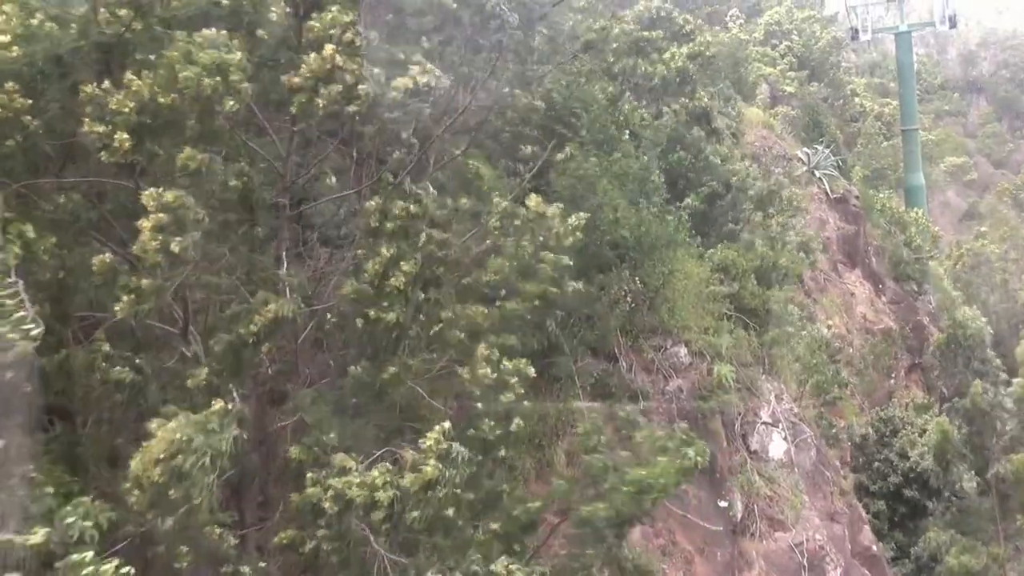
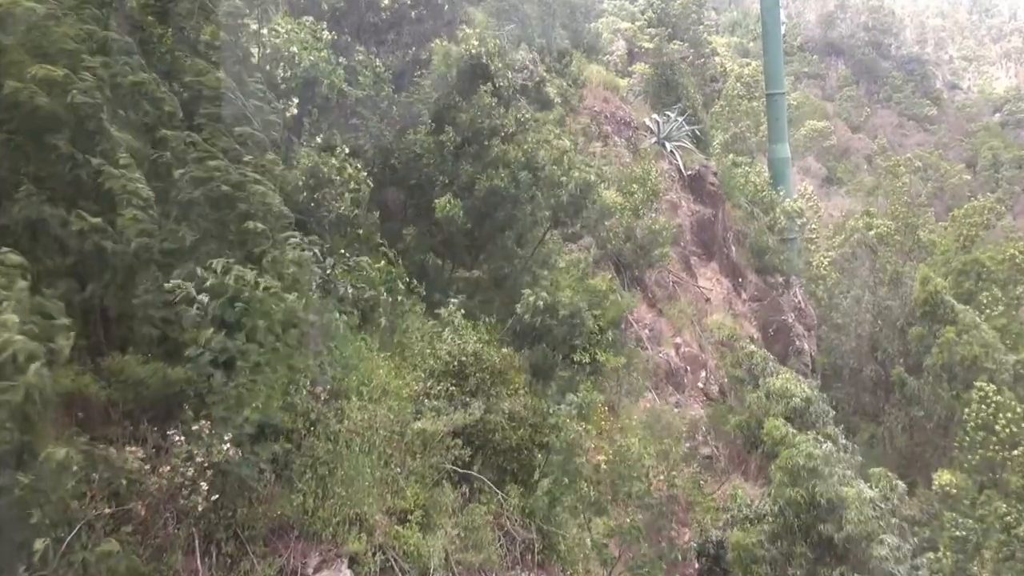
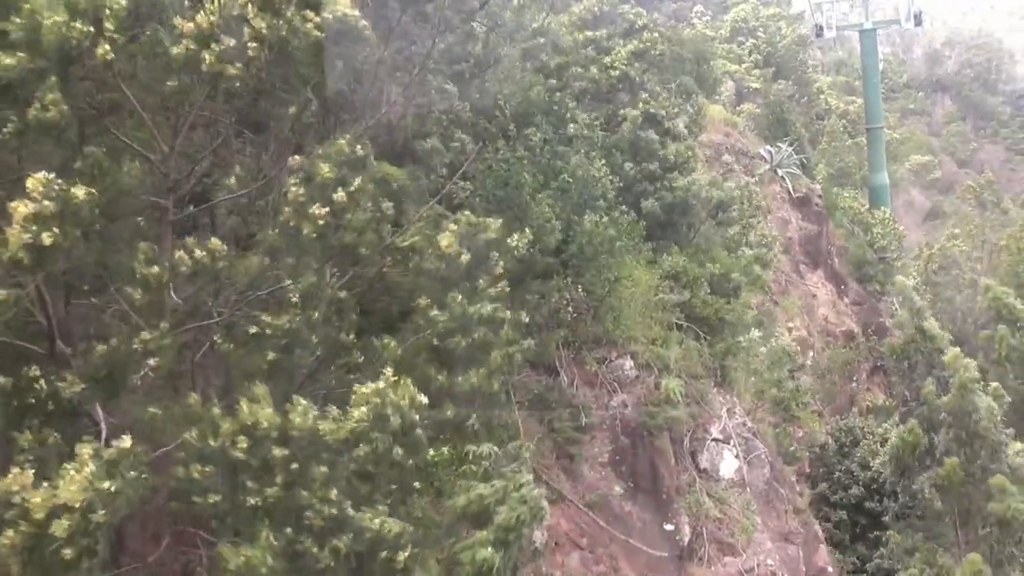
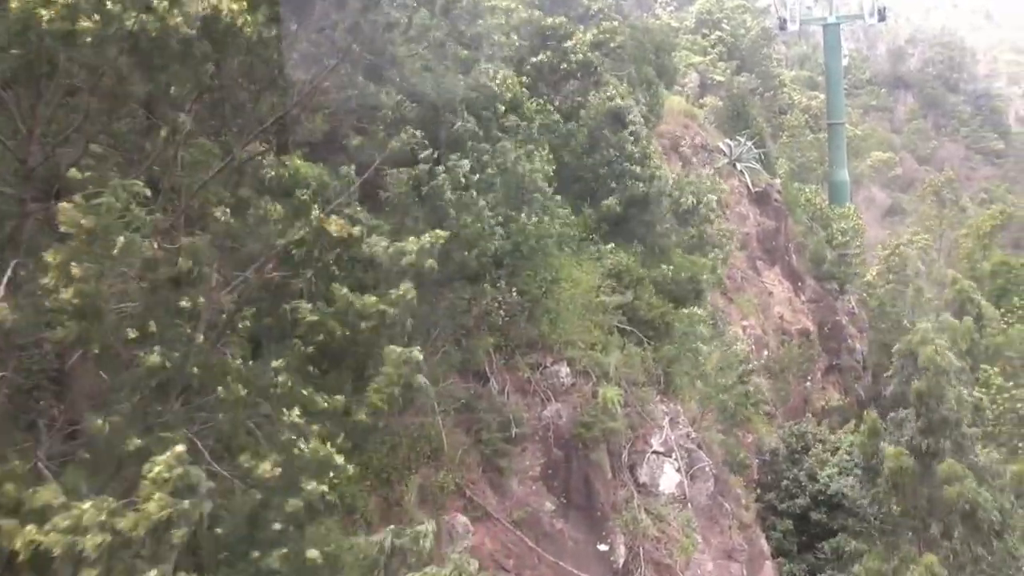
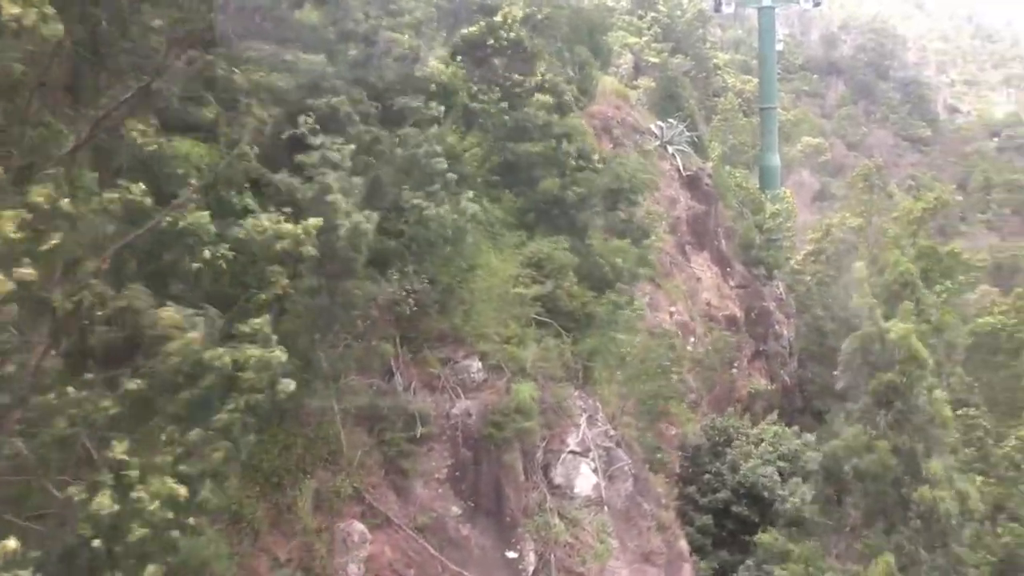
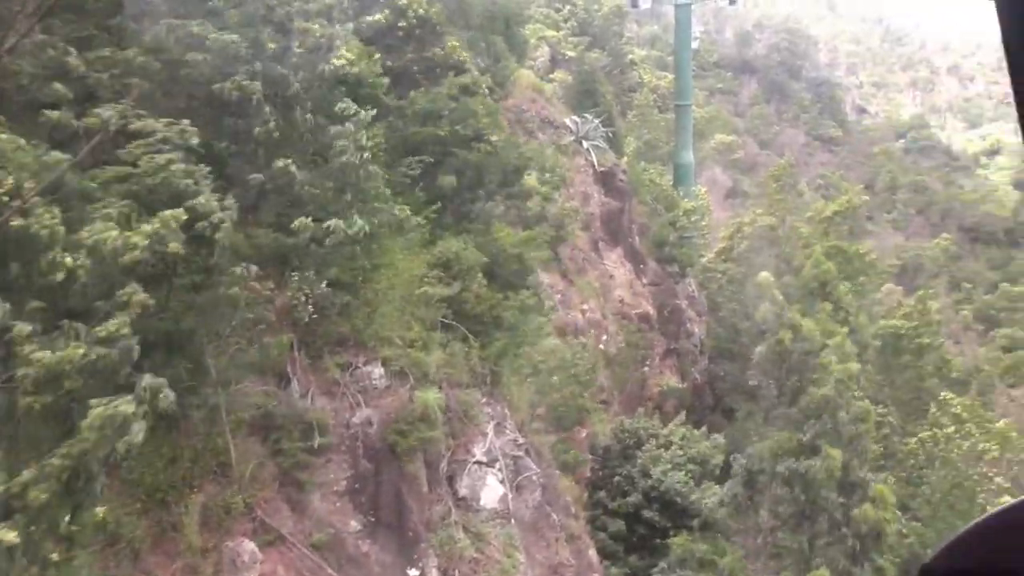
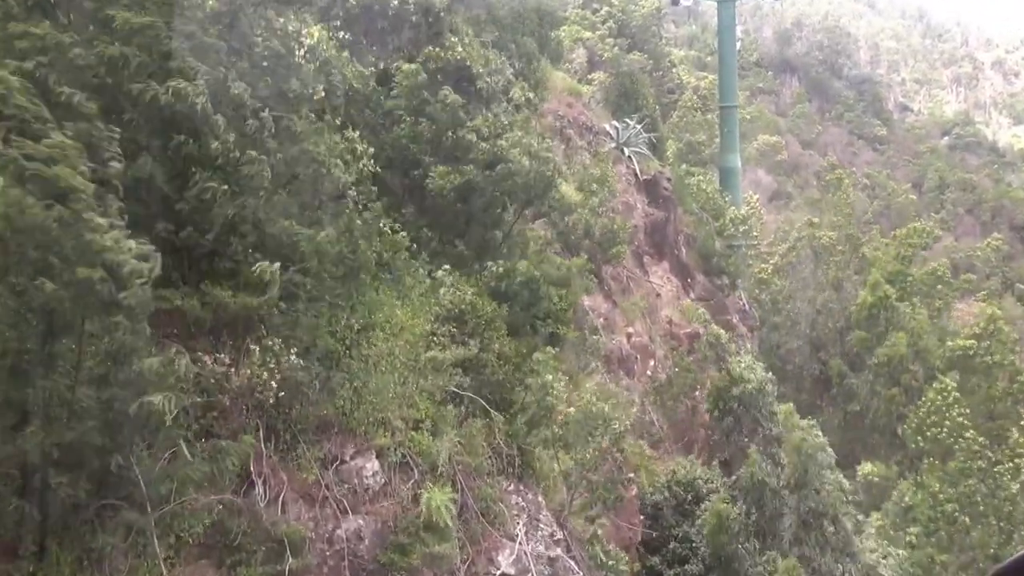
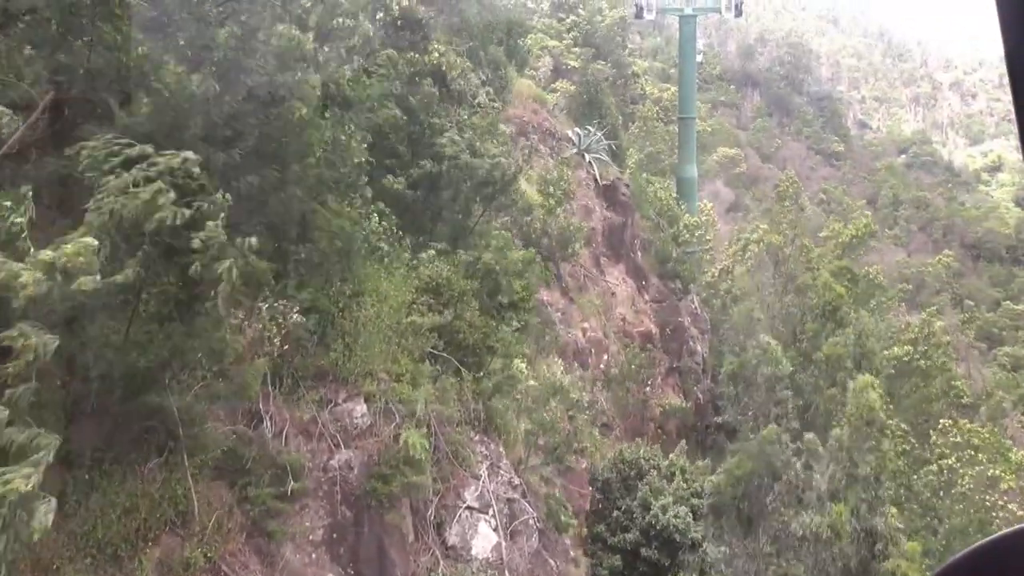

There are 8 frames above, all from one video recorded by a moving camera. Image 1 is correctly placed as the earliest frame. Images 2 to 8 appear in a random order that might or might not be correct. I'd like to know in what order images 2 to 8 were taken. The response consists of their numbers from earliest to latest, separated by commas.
3, 4, 5, 6, 8, 7, 2
